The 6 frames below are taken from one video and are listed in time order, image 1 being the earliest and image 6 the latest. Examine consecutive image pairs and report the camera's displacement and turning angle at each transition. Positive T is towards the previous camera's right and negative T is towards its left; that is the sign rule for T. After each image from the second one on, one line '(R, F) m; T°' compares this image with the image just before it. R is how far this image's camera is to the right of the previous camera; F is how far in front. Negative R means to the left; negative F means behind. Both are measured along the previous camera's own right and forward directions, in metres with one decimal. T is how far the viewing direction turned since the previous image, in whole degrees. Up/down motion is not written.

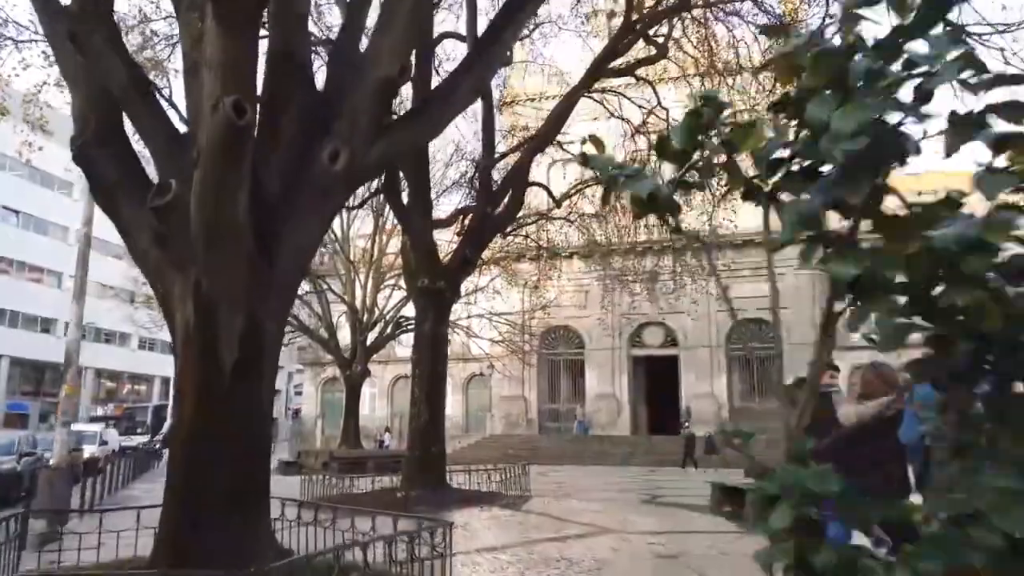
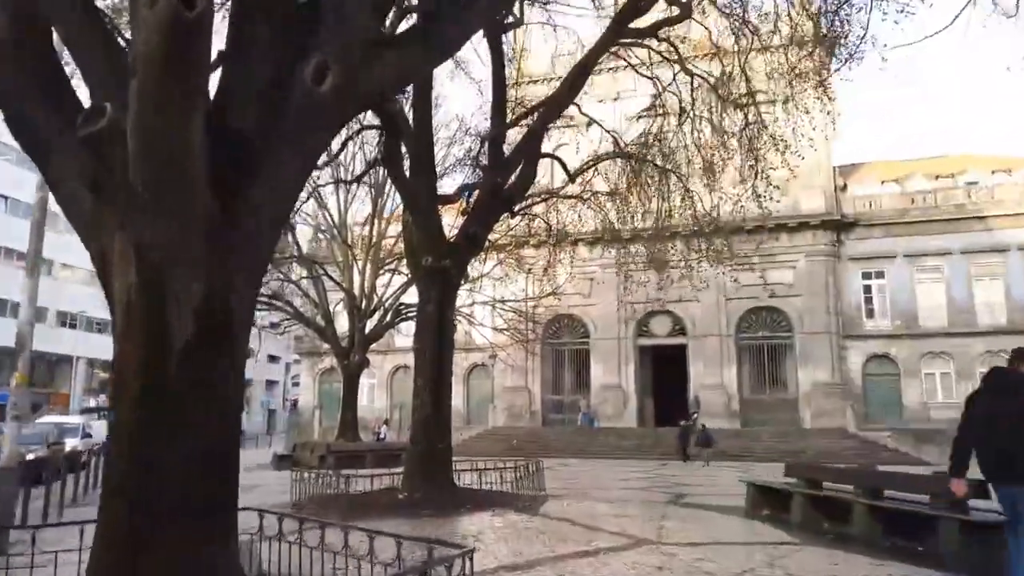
(-0.2, +1.0) m; 0°
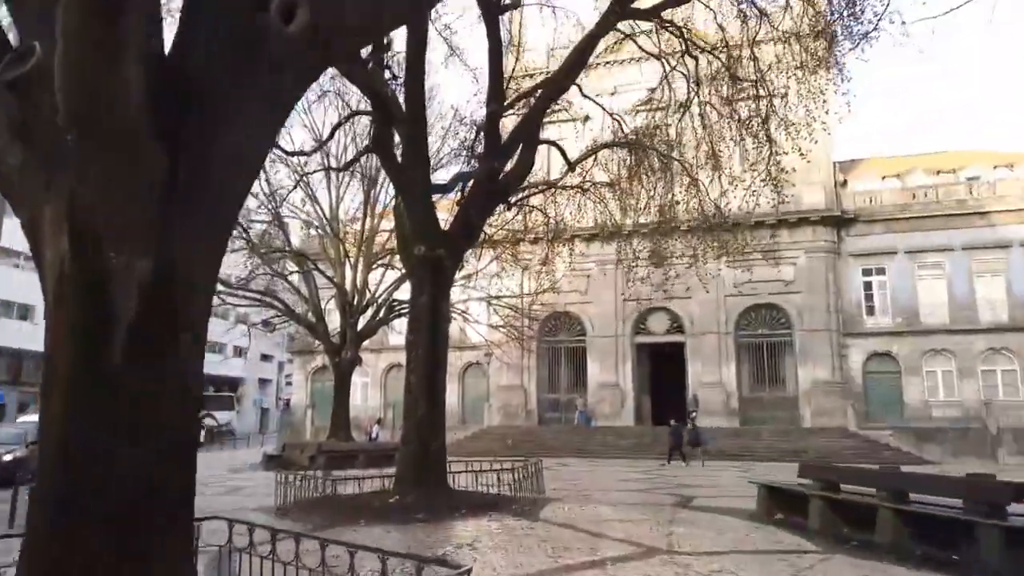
(0.0, +0.5) m; 0°
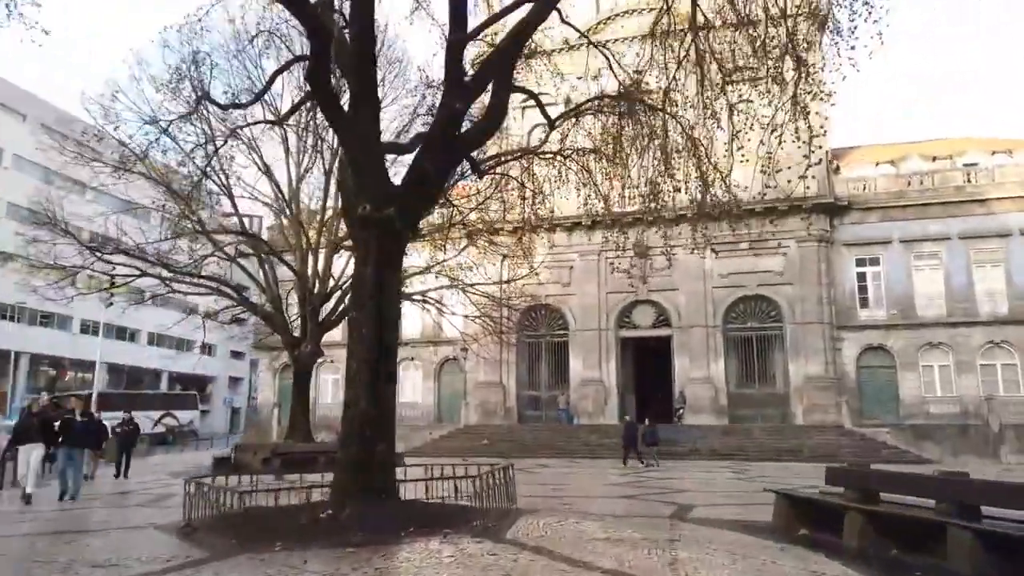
(+0.2, +1.6) m; +1°
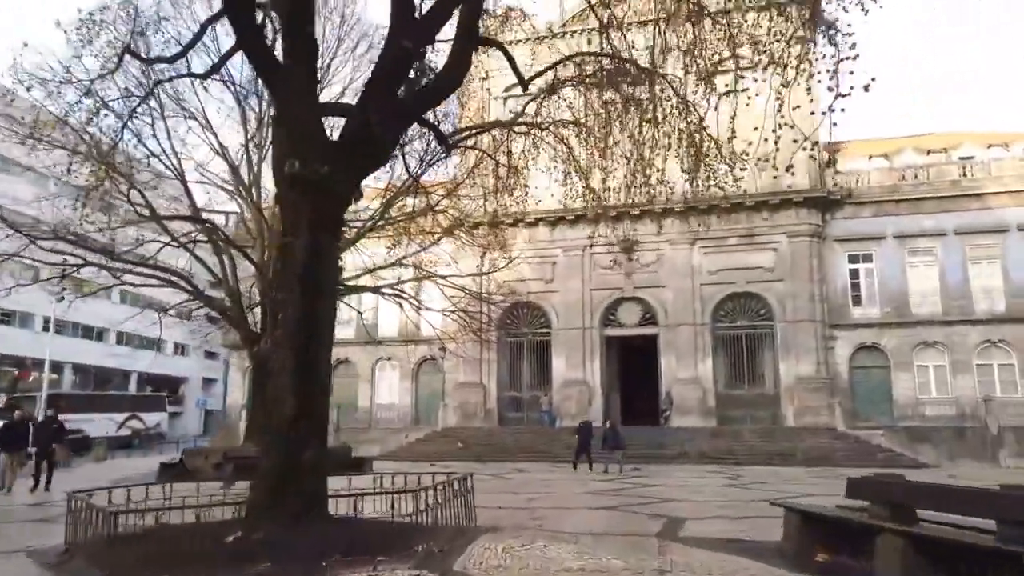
(+0.2, +1.2) m; +1°
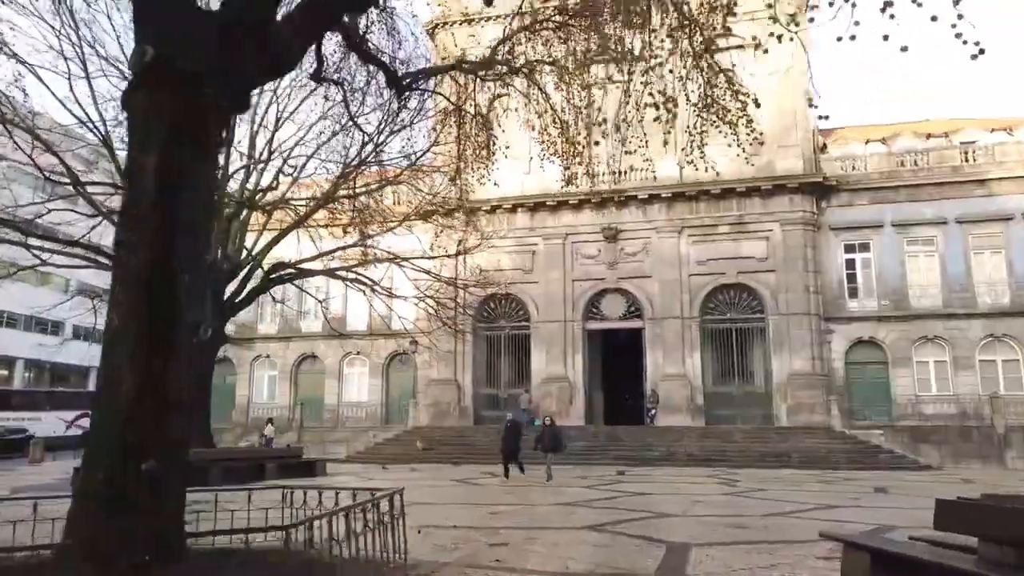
(+0.2, +1.8) m; +1°
